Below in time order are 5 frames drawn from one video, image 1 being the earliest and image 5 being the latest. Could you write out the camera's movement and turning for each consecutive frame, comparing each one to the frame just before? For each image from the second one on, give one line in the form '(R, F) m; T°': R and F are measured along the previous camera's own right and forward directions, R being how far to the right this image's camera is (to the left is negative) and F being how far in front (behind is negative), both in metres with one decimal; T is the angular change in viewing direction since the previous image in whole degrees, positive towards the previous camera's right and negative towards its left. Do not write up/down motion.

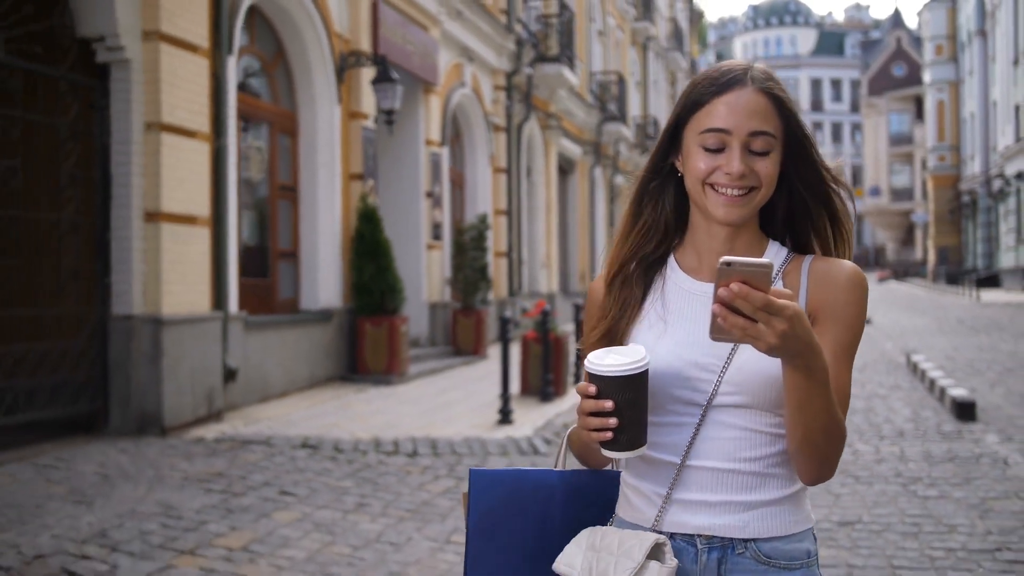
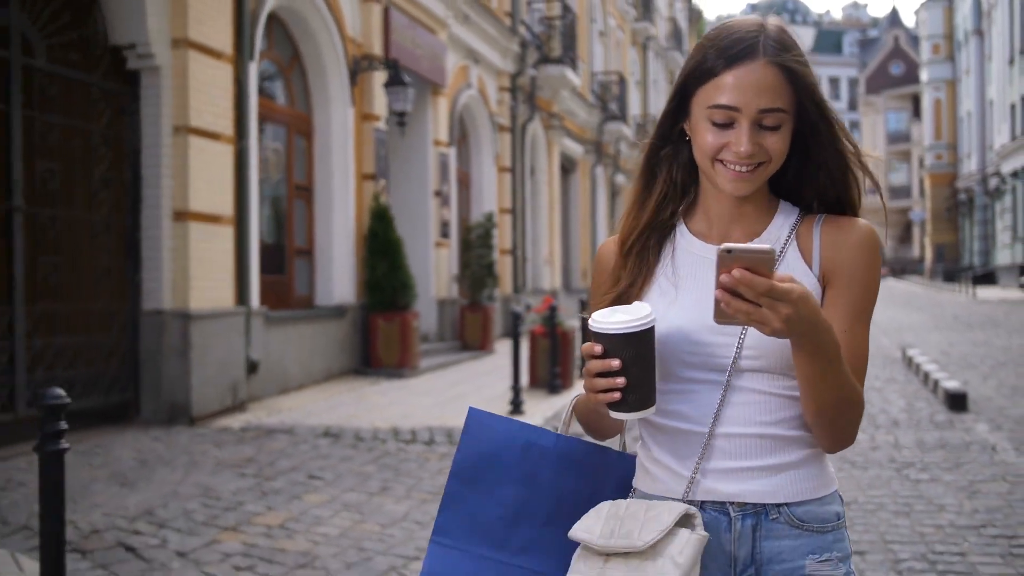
(-0.1, -0.4) m; 0°
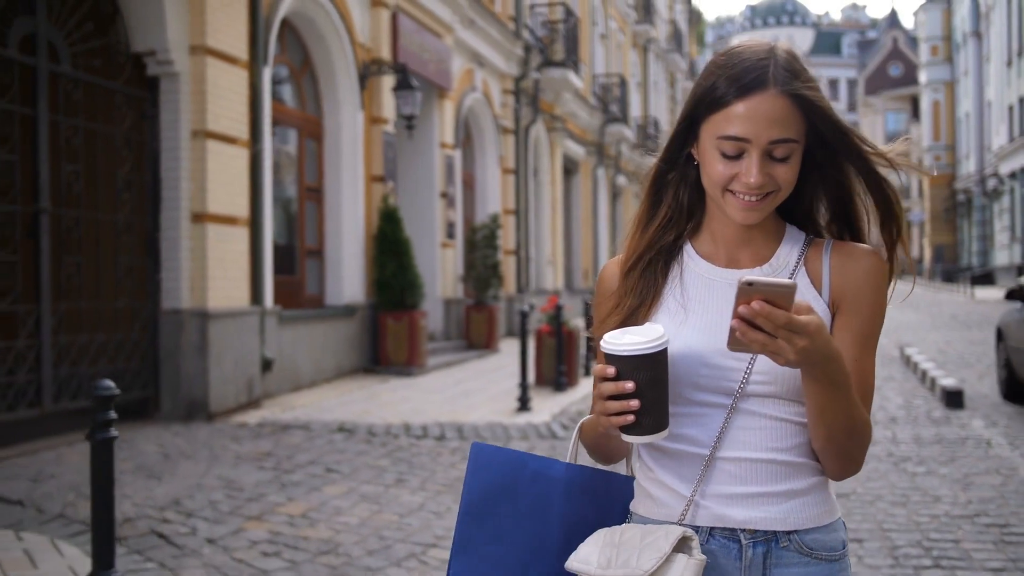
(-0.1, -0.2) m; 0°
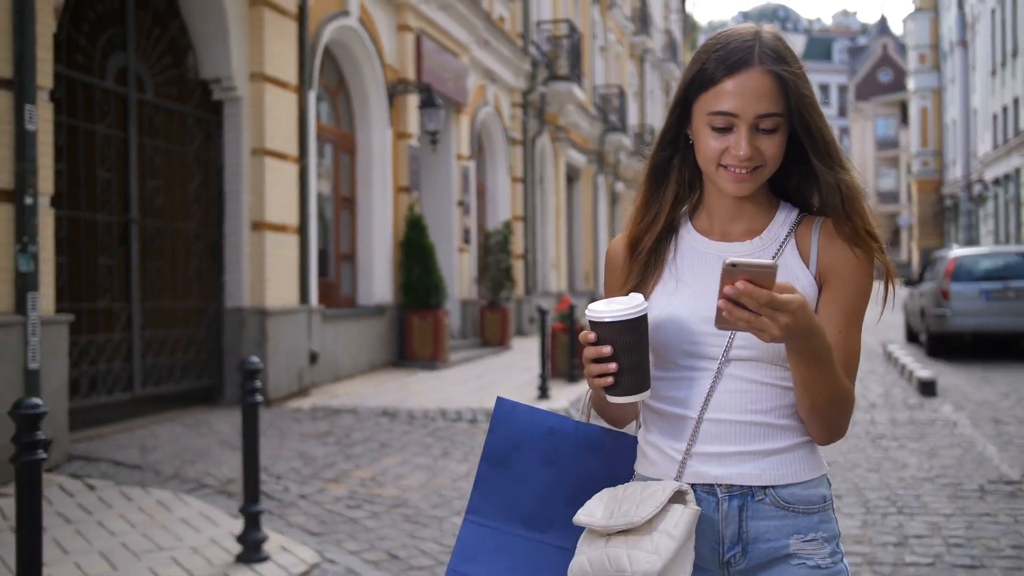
(-0.3, -1.1) m; 0°
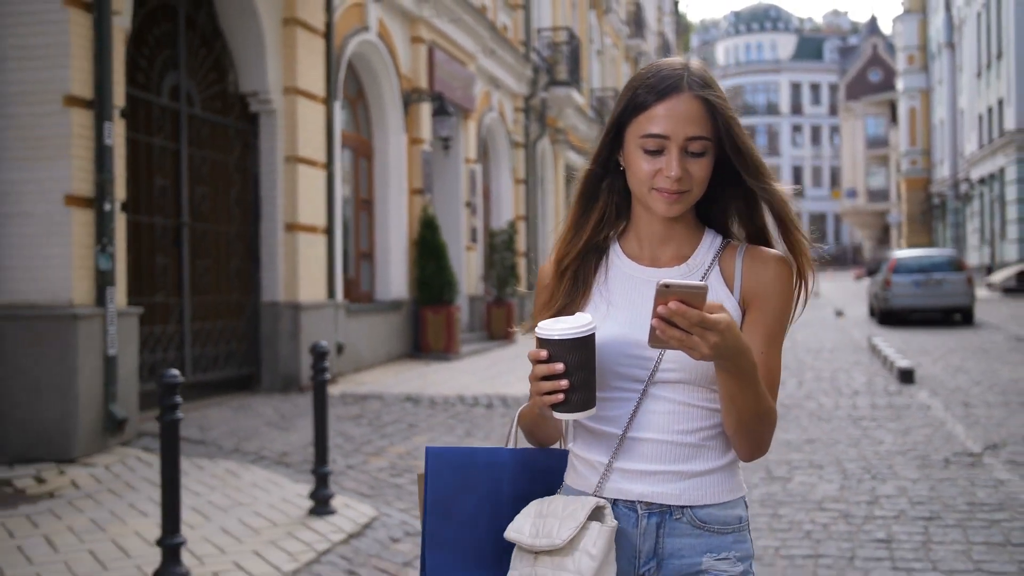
(-0.2, -0.8) m; 0°
